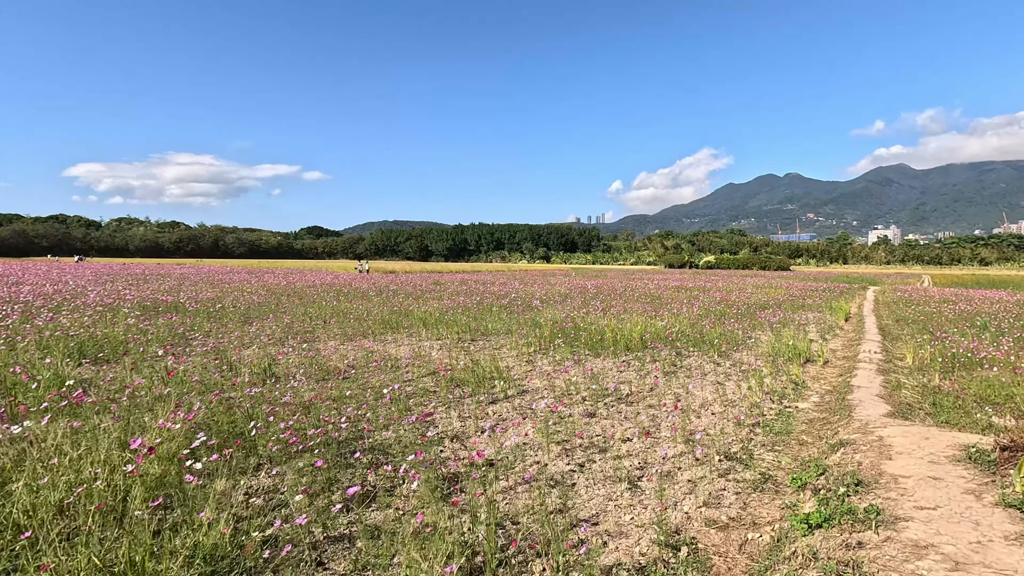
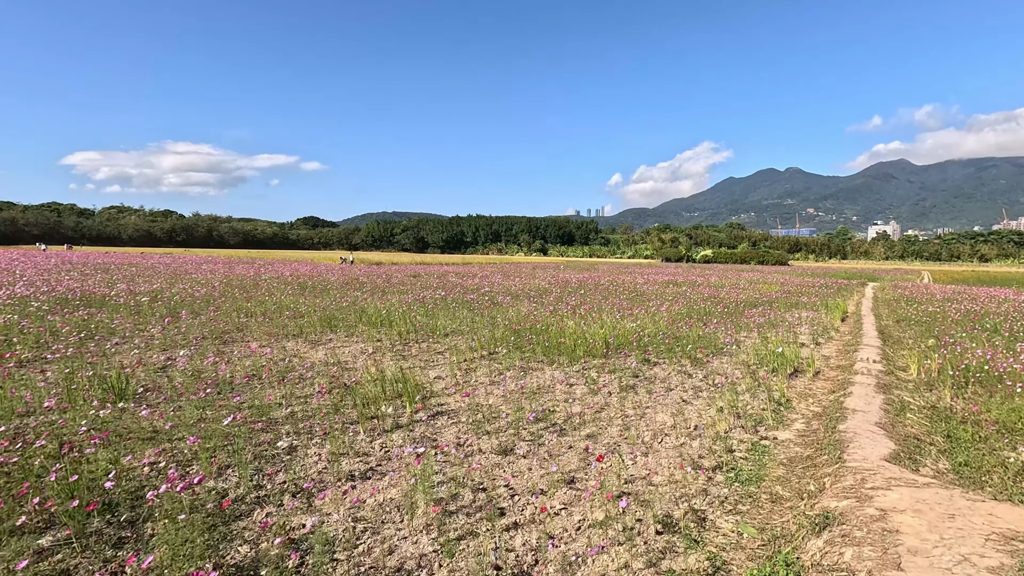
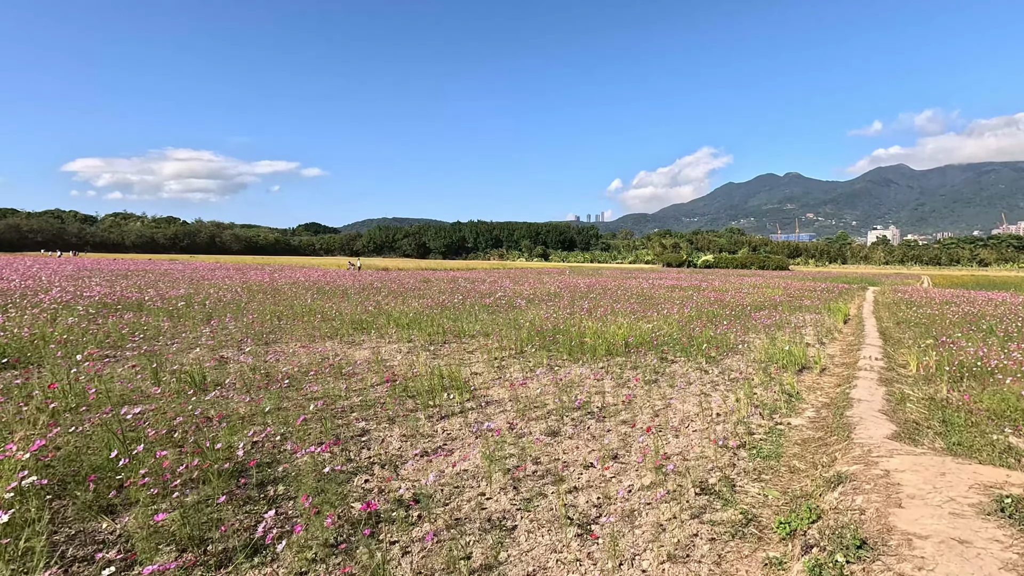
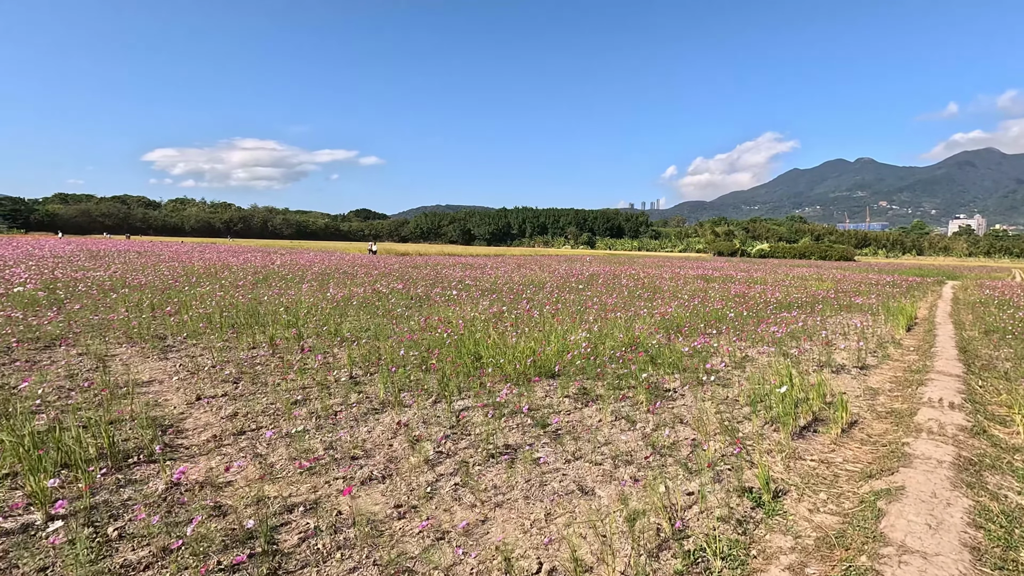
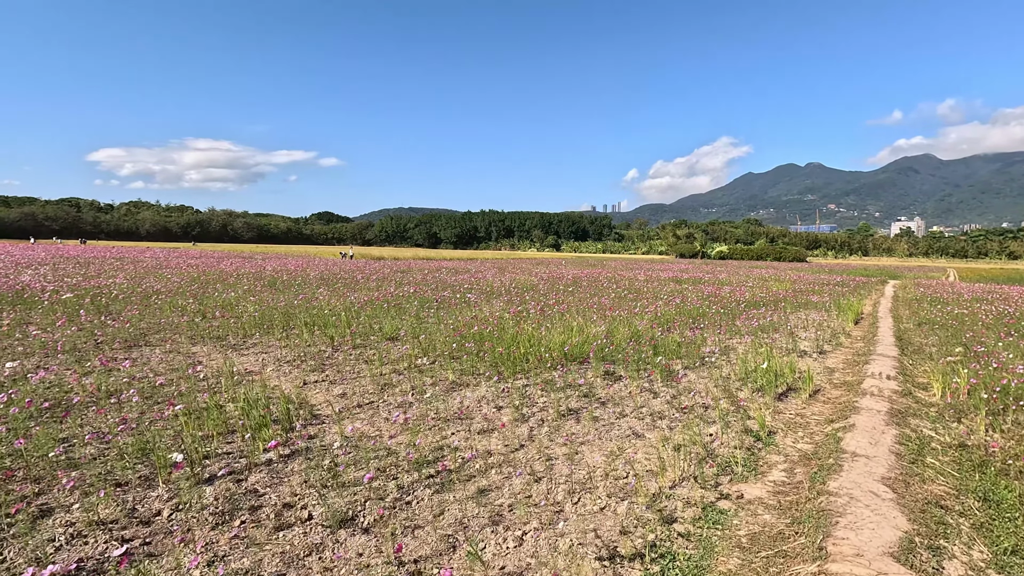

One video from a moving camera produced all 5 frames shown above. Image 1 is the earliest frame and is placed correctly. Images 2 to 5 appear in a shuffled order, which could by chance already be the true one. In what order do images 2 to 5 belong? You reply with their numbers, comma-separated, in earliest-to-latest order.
3, 2, 5, 4
